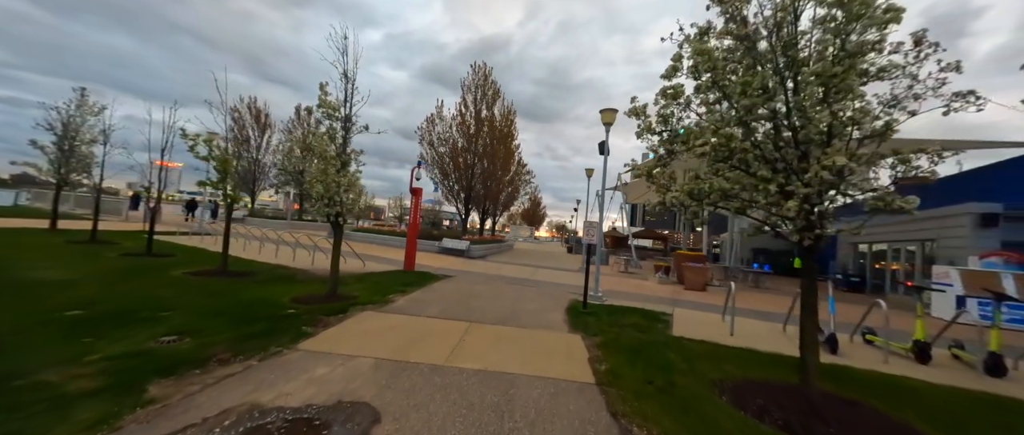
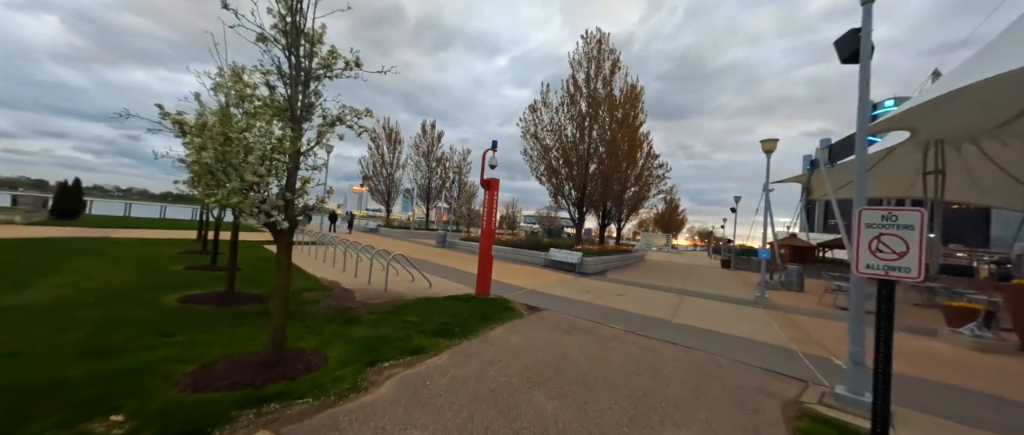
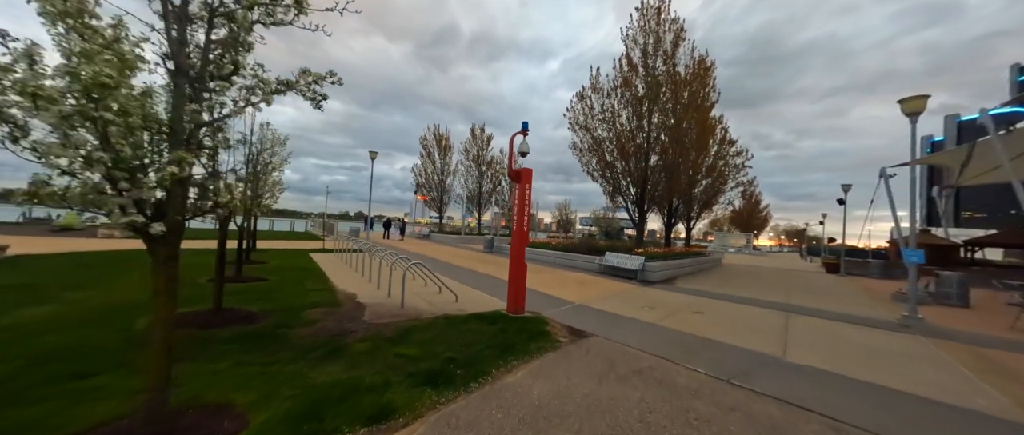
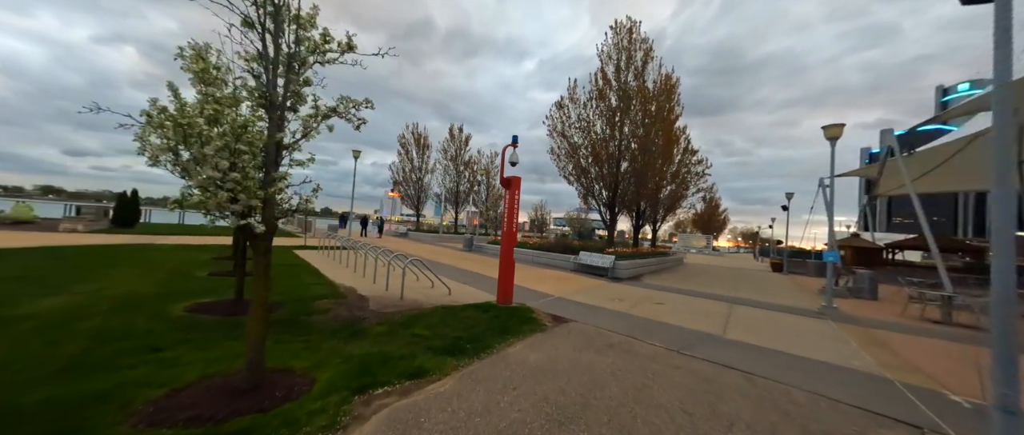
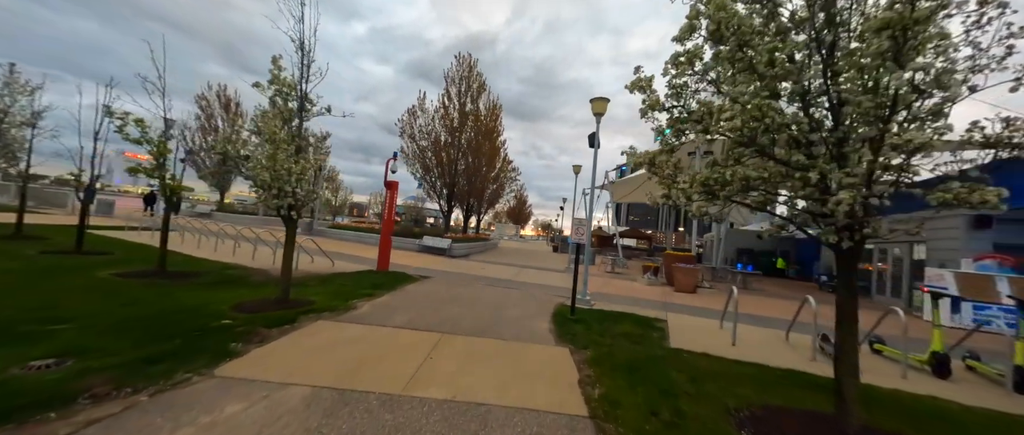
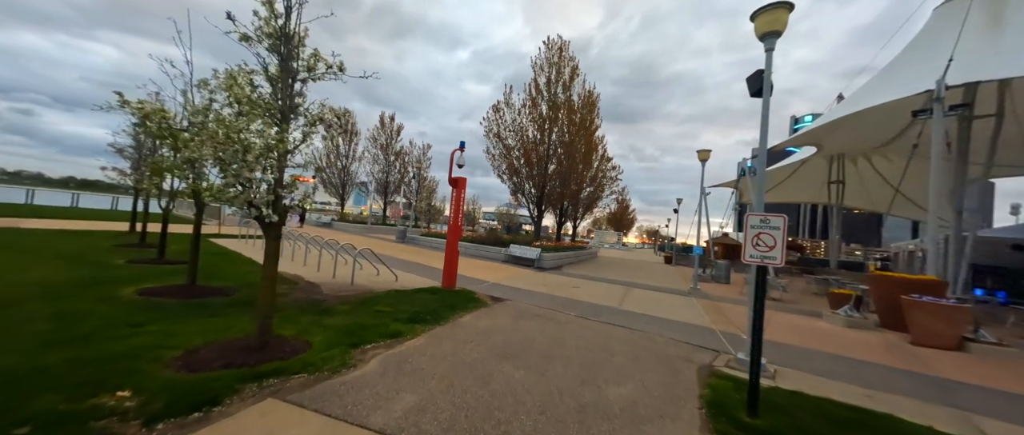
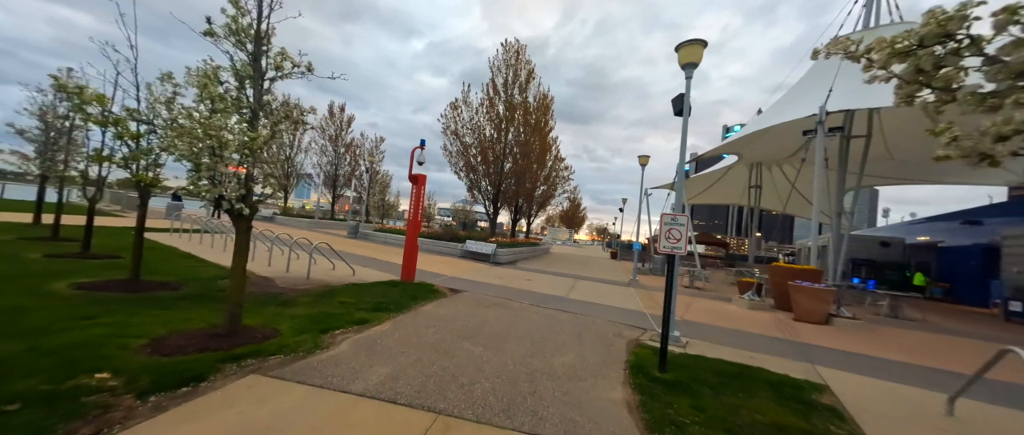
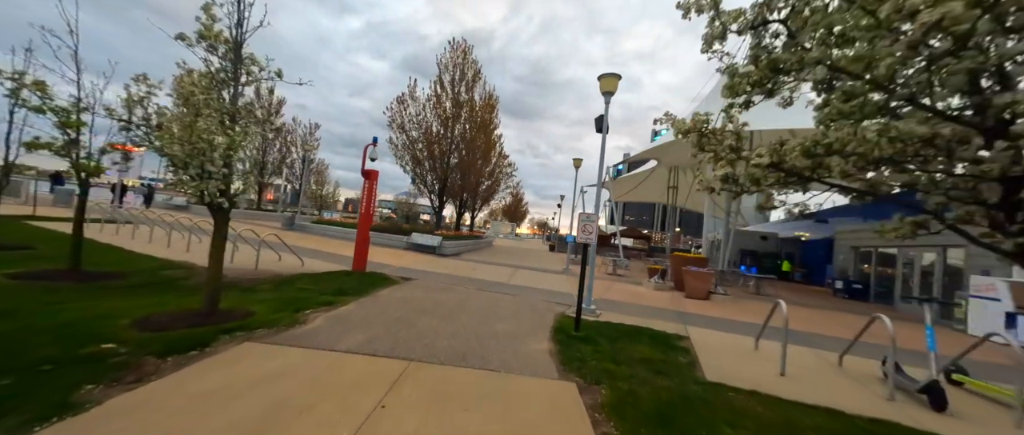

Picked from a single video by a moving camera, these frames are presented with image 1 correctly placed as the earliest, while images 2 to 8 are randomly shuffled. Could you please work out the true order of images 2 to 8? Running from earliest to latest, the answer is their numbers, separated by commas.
5, 8, 7, 6, 2, 4, 3
